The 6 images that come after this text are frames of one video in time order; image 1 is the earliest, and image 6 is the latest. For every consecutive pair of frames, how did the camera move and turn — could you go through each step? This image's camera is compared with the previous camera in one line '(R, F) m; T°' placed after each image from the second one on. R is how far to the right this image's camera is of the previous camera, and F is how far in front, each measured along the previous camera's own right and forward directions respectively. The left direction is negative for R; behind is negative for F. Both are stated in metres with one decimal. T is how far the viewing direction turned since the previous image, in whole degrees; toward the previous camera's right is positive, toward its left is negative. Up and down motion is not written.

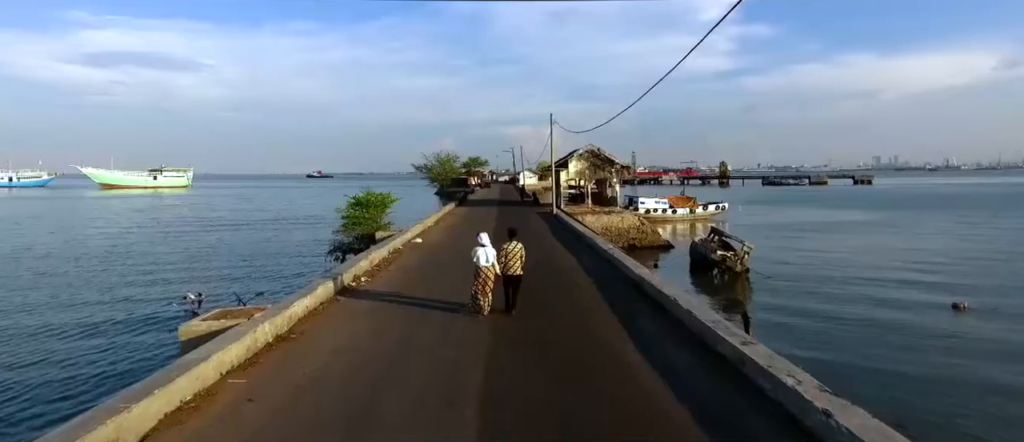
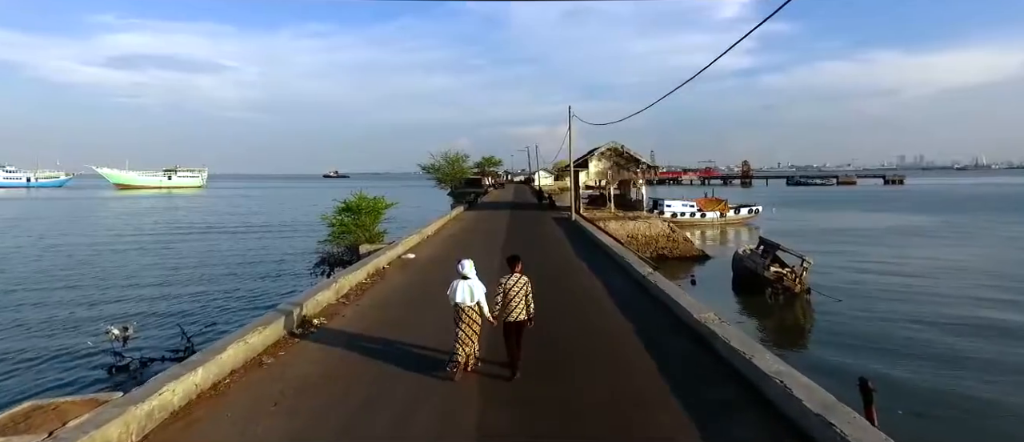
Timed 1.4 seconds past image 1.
(+0.1, +2.9) m; -2°
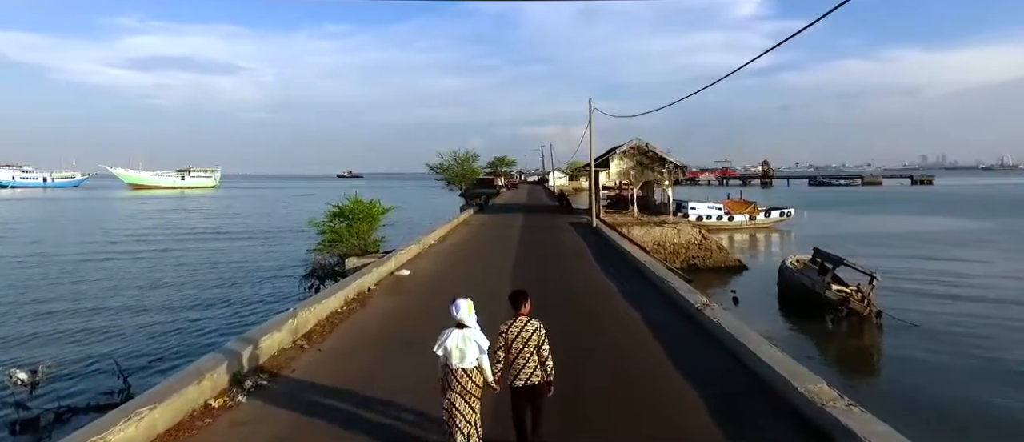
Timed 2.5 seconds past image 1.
(0.0, +2.3) m; -1°
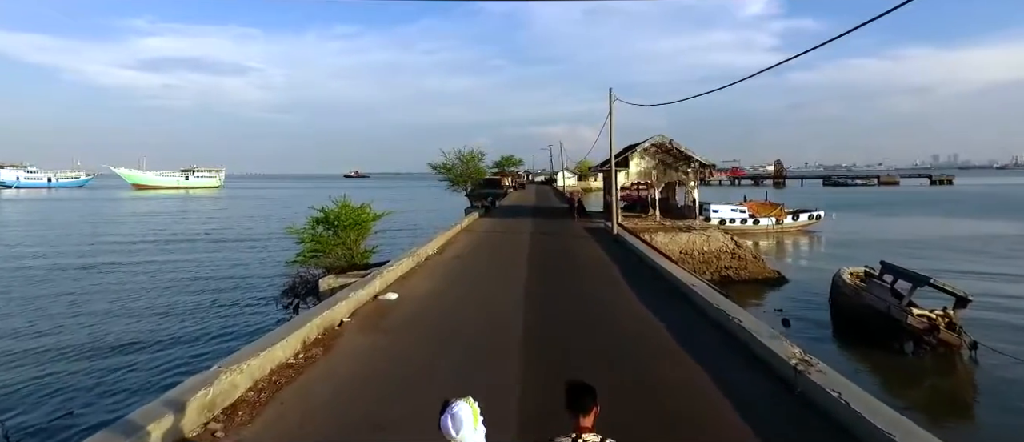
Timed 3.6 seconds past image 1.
(-0.1, +2.3) m; -1°
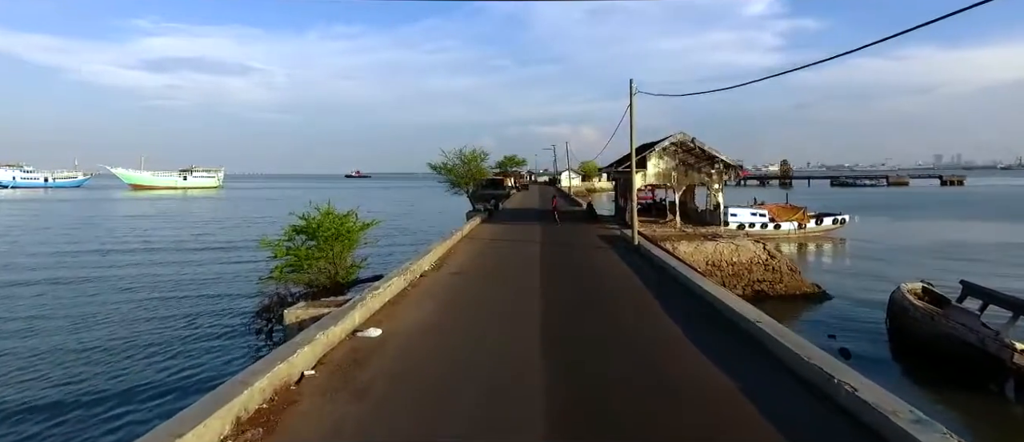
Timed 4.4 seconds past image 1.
(-0.2, +2.0) m; 0°
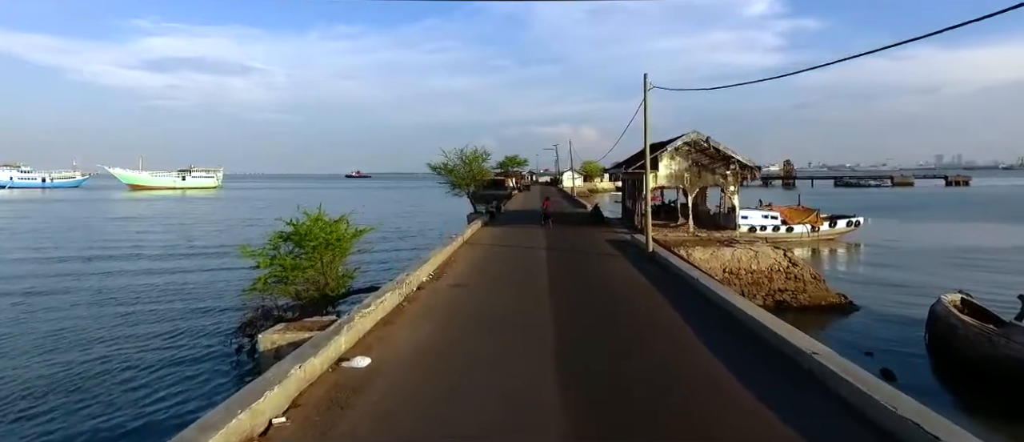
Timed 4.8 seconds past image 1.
(-0.1, +1.1) m; 0°
